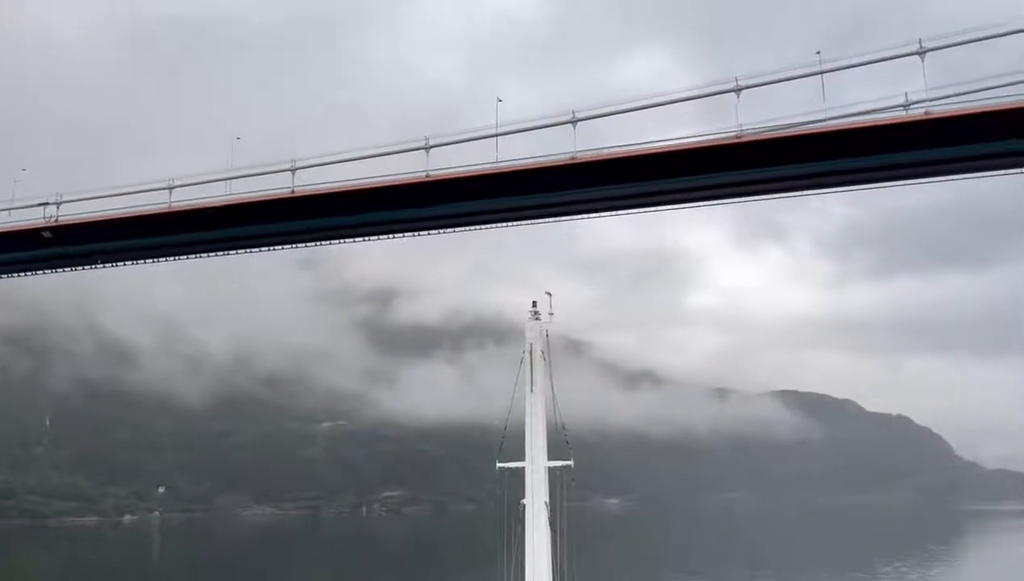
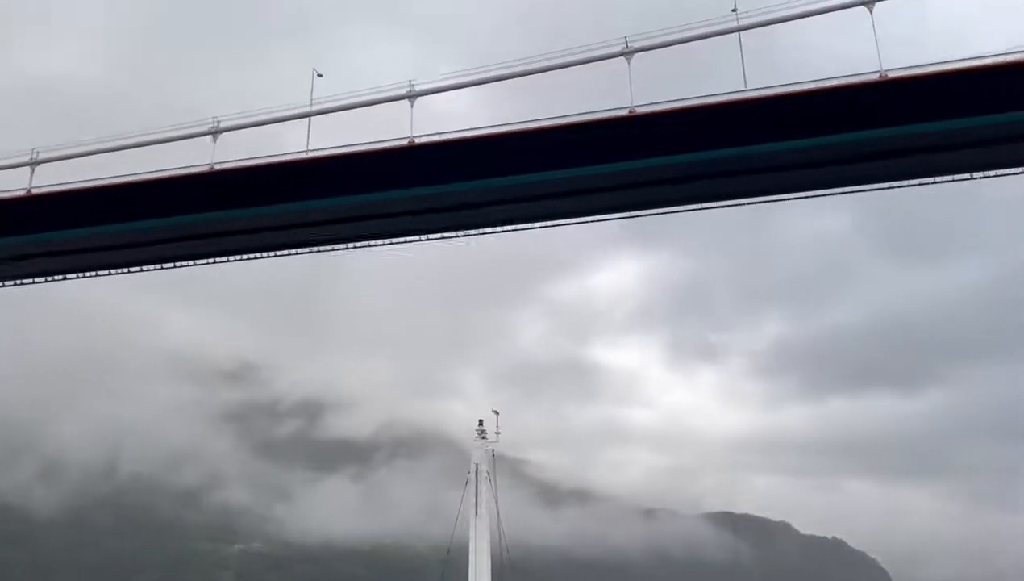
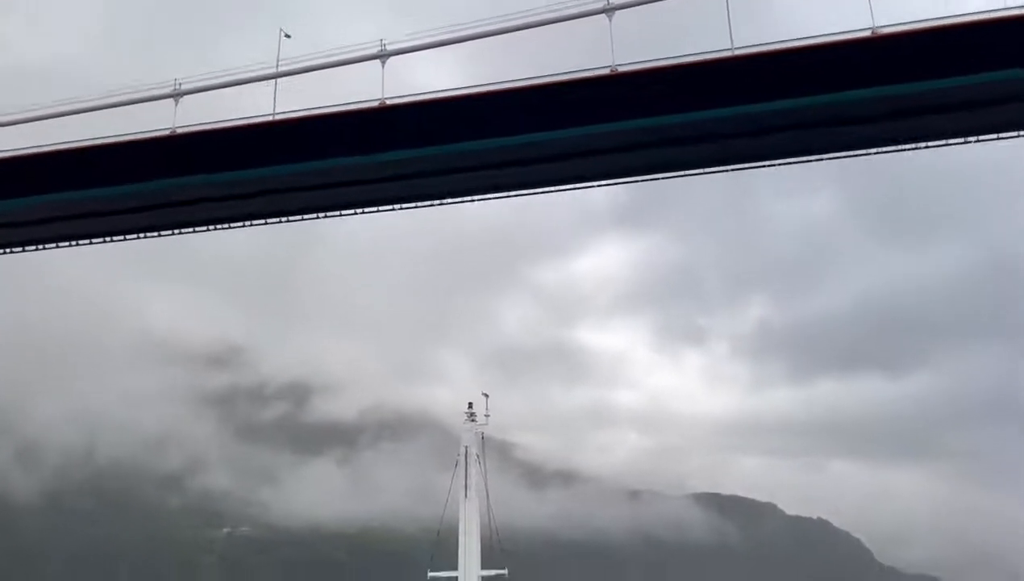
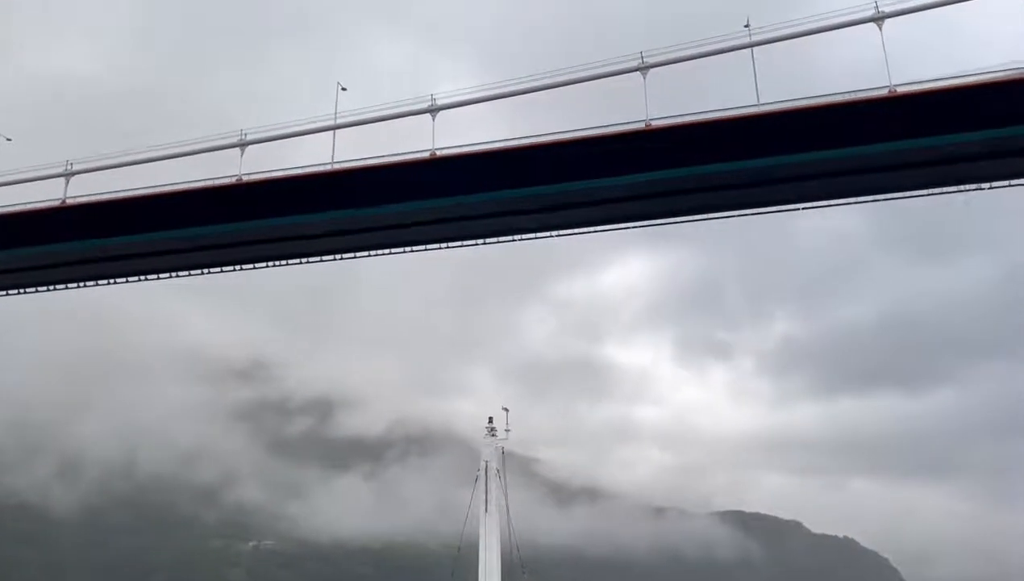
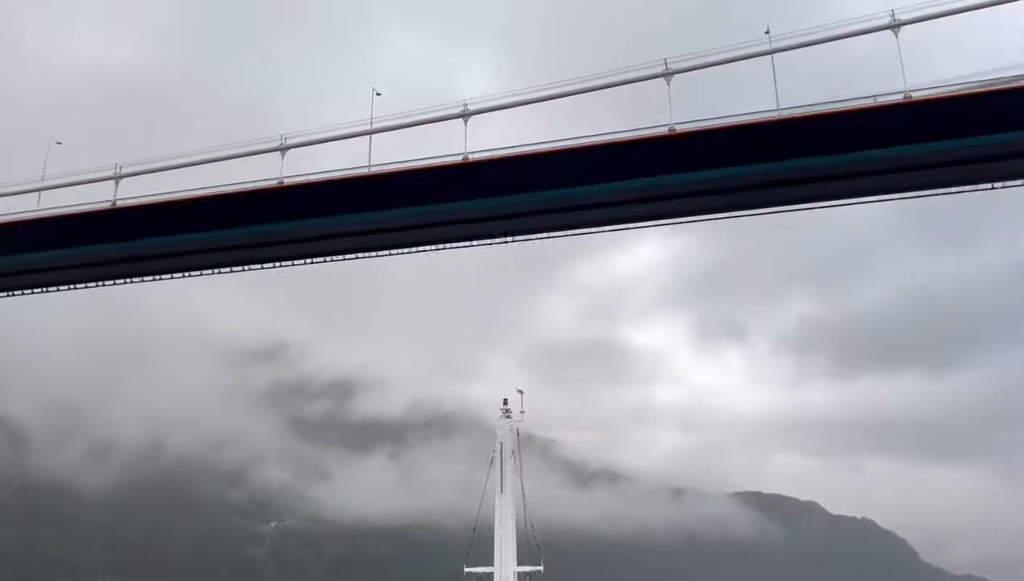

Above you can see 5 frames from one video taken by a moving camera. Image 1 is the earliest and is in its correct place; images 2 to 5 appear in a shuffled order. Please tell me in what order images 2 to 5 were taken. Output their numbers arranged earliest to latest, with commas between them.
5, 4, 2, 3
